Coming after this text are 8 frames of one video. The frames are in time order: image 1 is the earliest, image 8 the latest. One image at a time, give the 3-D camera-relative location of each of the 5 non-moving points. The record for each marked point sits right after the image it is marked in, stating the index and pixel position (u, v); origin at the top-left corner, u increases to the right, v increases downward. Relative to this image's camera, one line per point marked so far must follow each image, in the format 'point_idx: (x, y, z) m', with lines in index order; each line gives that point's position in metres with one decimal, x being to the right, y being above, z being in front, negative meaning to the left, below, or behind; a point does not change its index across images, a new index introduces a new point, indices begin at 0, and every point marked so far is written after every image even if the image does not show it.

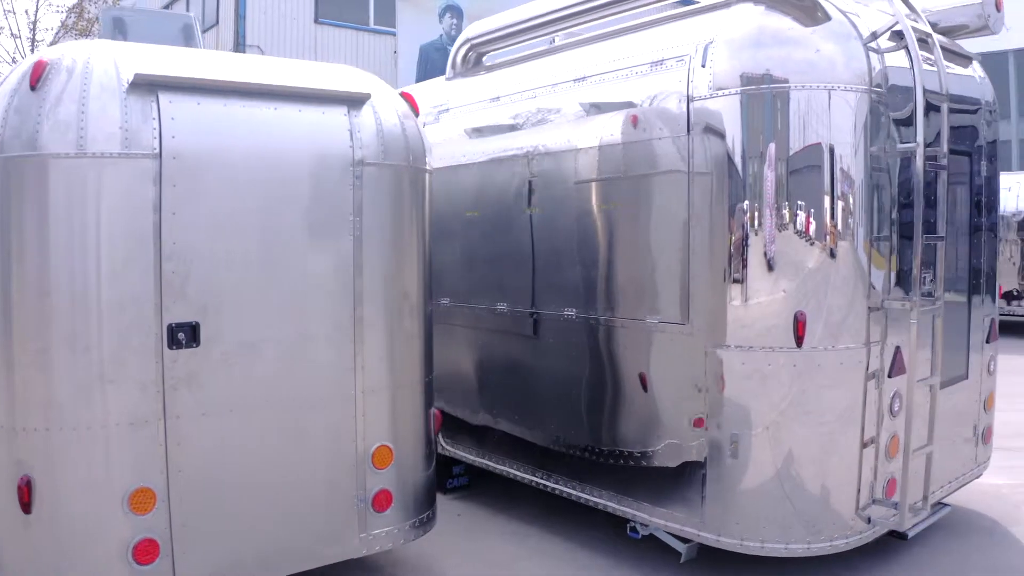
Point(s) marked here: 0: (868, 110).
0: (+1.8, +0.9, +4.4) m
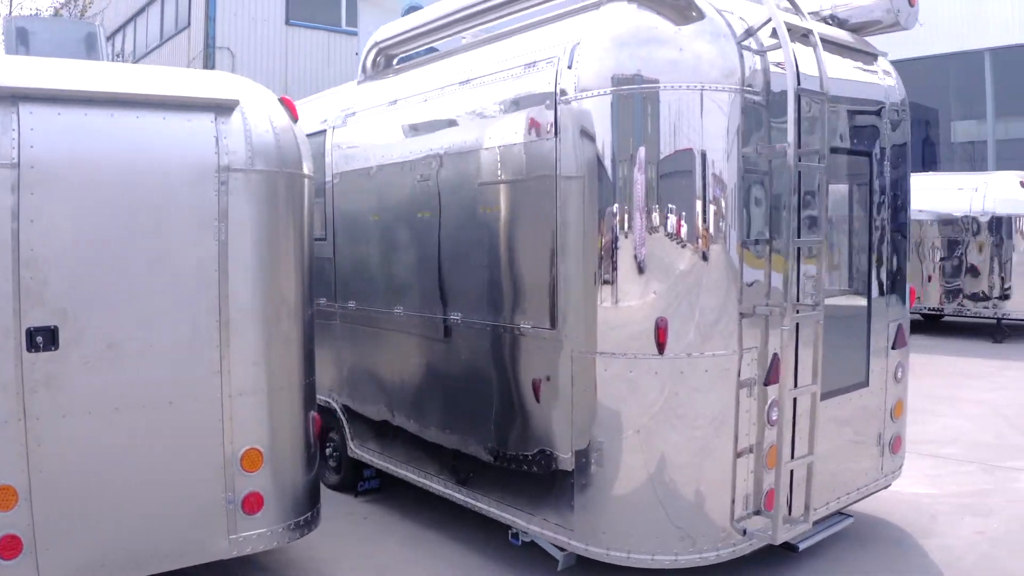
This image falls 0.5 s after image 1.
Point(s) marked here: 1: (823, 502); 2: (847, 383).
0: (+1.1, +0.9, +4.3) m
1: (+1.7, -1.1, +4.6) m
2: (+1.9, -0.5, +4.7) m
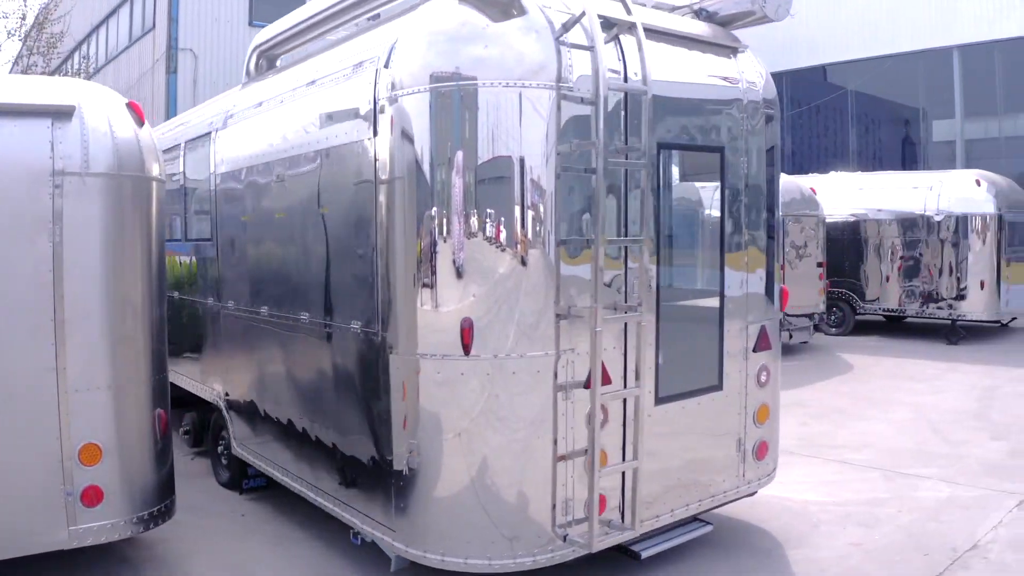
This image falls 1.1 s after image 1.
0: (+0.2, +0.9, +4.3) m
1: (+0.8, -1.2, +4.6) m
2: (+1.0, -0.5, +4.7) m
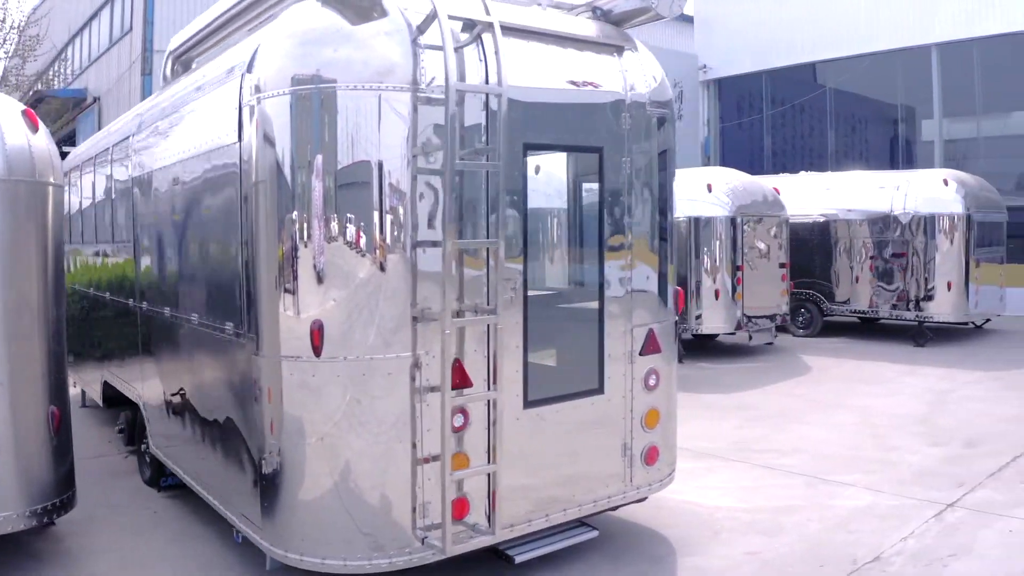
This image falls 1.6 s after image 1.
0: (-0.5, +0.8, +4.3) m
1: (+0.1, -1.2, +4.6) m
2: (+0.3, -0.5, +4.7) m
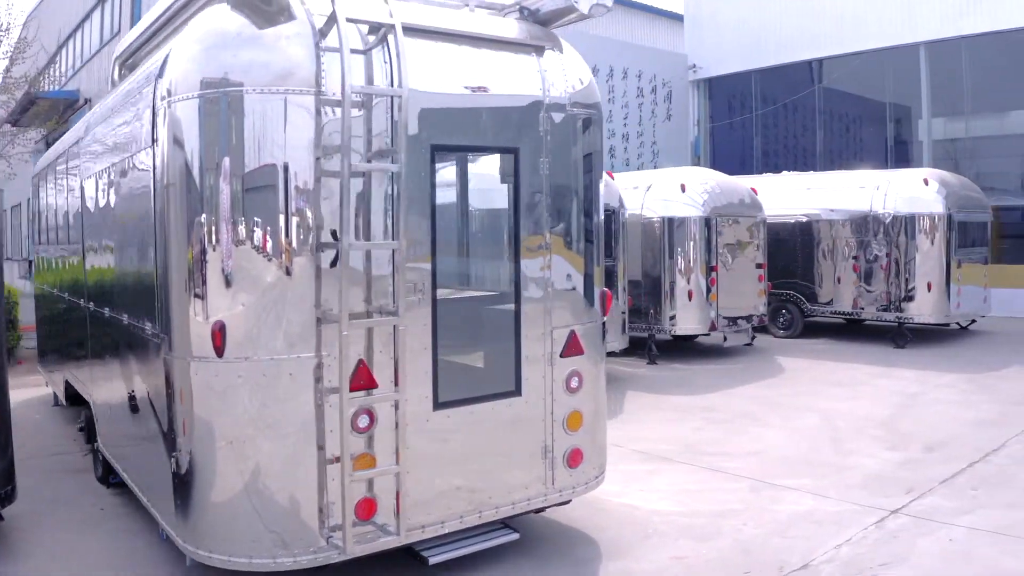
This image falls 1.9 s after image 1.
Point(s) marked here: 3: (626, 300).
0: (-0.9, +0.8, +4.3) m
1: (-0.3, -1.2, +4.6) m
2: (-0.2, -0.6, +4.7) m
3: (+1.2, -0.1, +9.8) m
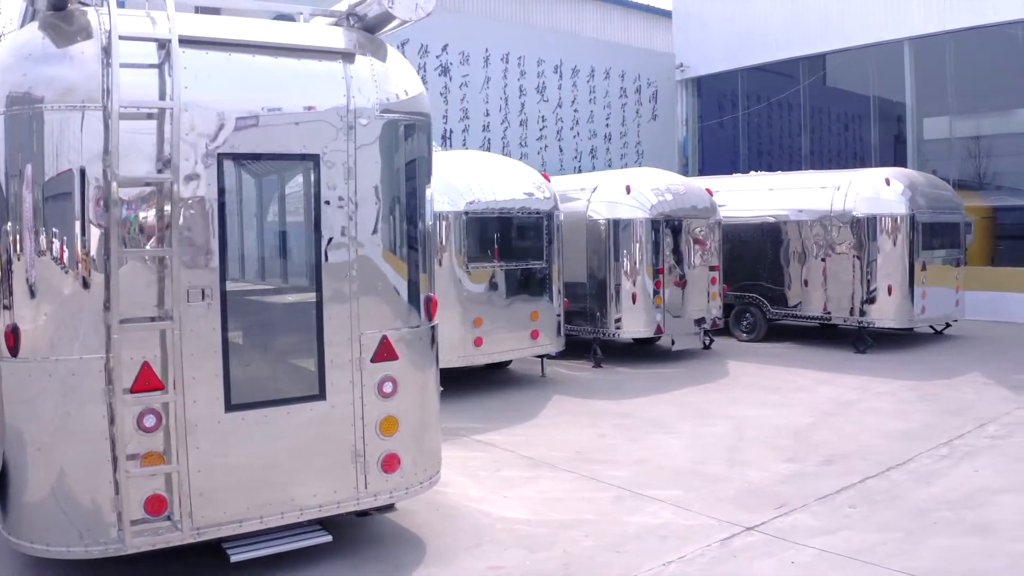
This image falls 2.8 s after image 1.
0: (-2.0, +0.8, +4.5) m
1: (-1.4, -1.2, +4.7) m
2: (-1.2, -0.6, +4.8) m
3: (+0.5, -0.2, +9.8) m
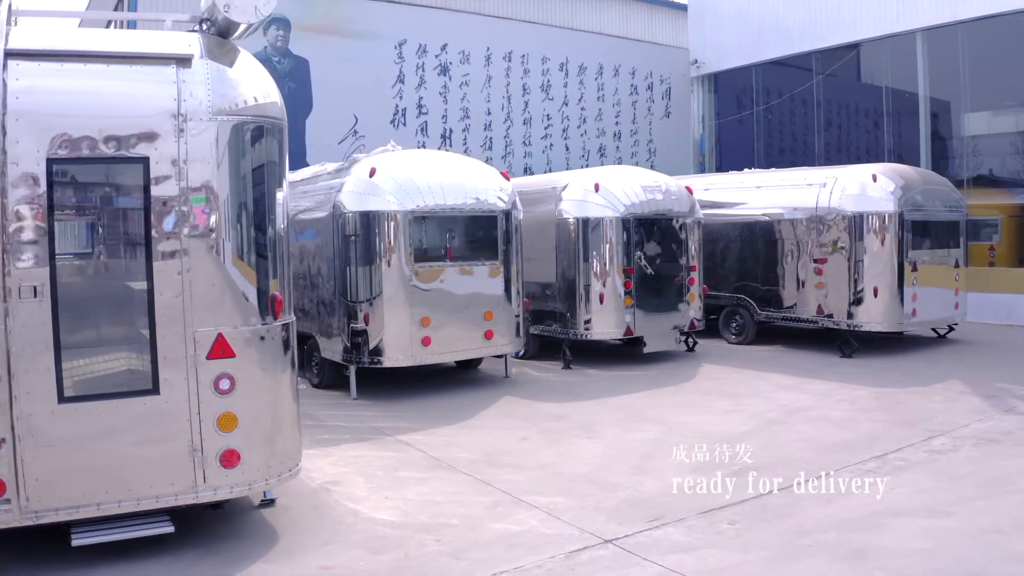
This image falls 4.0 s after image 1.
0: (-3.0, +0.8, +4.7) m
1: (-2.4, -1.2, +4.9) m
2: (-2.2, -0.6, +4.9) m
3: (+0.1, -0.2, +9.7) m
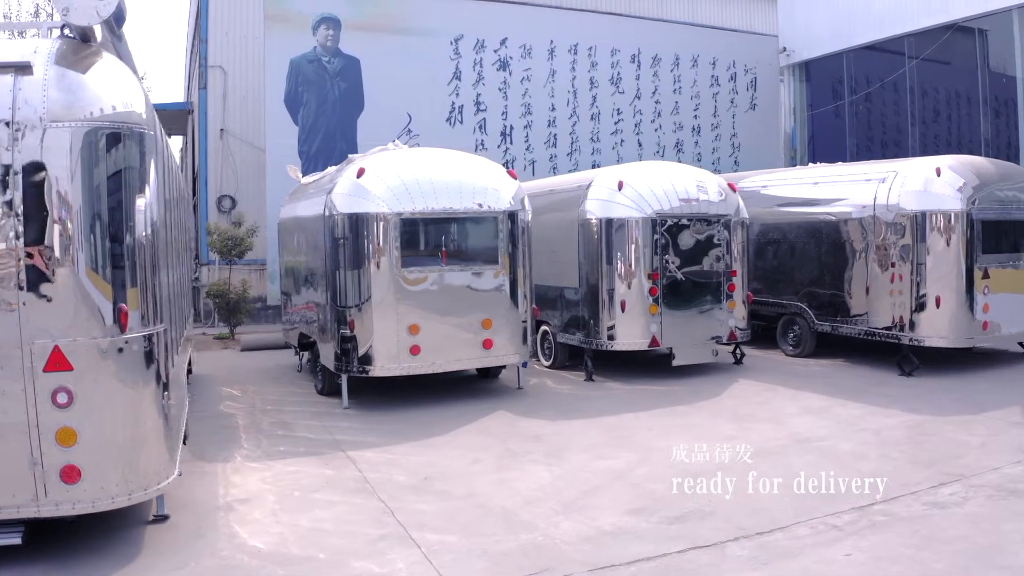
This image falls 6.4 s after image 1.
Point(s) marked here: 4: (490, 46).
0: (-3.8, +0.8, +4.8) m
1: (-3.2, -1.3, +4.9) m
2: (-3.0, -0.6, +4.8) m
3: (+0.2, -0.2, +9.1) m
4: (-0.3, +3.6, +13.0) m
